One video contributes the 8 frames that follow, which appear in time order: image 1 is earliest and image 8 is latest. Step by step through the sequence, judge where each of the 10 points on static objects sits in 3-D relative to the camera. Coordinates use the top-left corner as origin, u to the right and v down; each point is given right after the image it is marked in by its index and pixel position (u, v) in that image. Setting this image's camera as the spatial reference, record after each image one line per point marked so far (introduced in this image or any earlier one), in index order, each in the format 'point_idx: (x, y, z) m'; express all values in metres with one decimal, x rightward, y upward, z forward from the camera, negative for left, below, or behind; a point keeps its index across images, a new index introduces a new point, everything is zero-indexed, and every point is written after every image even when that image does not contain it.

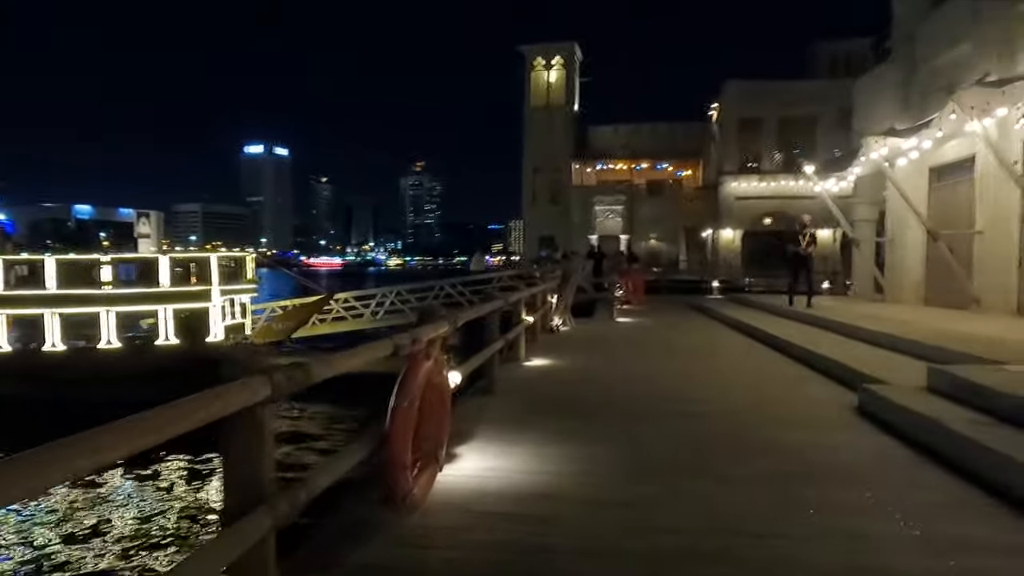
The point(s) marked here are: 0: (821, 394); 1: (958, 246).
0: (+3.2, -1.1, +6.9) m
1: (+8.6, +0.8, +12.7) m
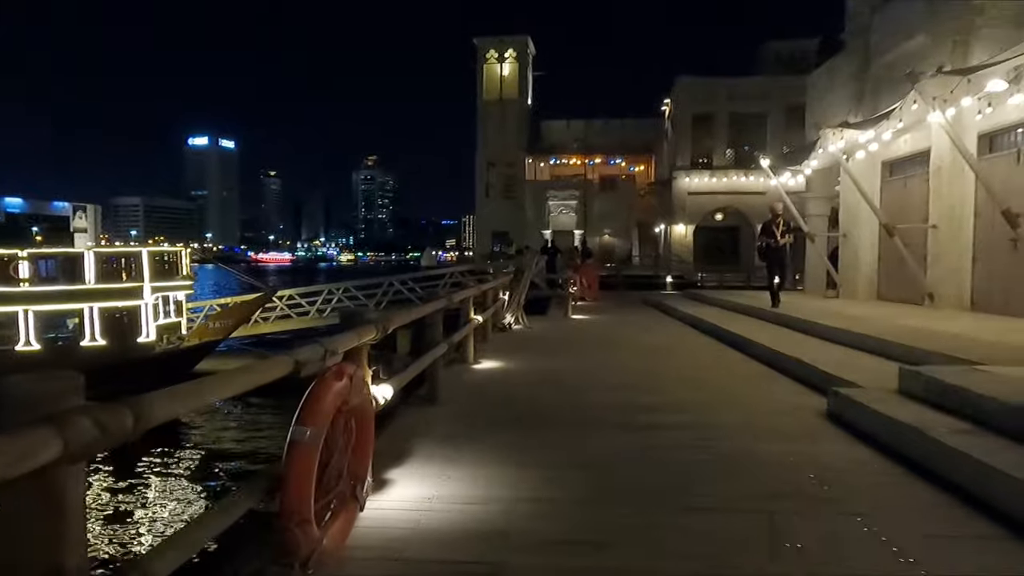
0: (+2.7, -1.1, +6.4) m
1: (+7.7, +0.9, +12.6) m
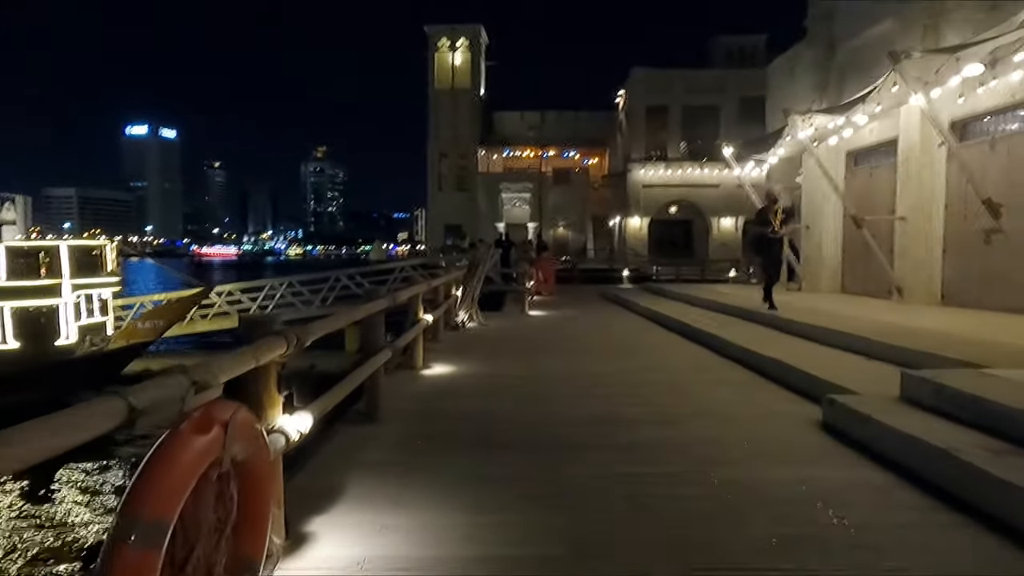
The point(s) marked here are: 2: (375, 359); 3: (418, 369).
0: (+2.3, -1.0, +5.8) m
1: (+6.8, +1.0, +12.3) m
2: (-1.0, -0.5, +5.2) m
3: (-1.1, -0.9, +7.6) m
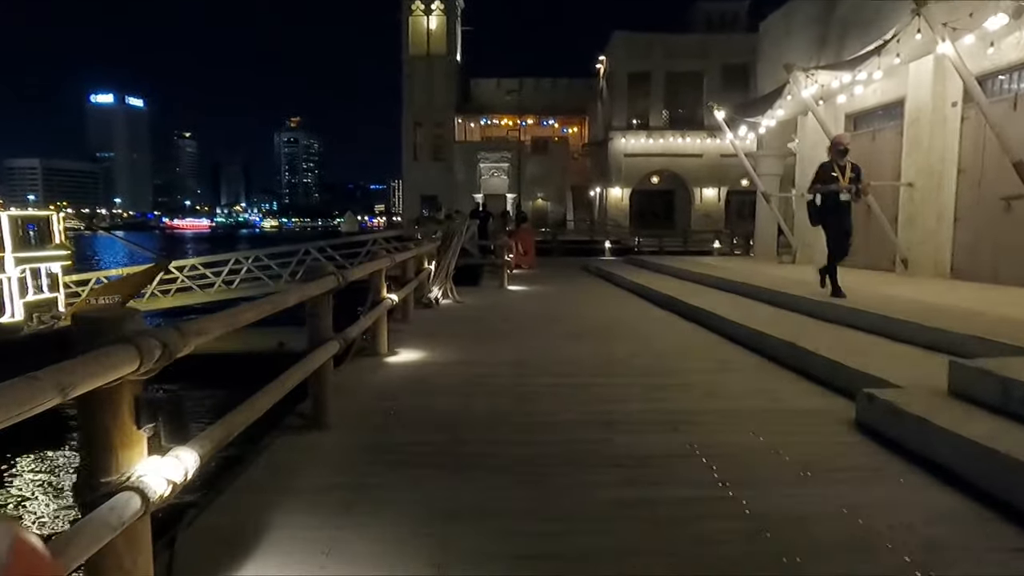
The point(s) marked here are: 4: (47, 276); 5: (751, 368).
0: (+2.1, -0.8, +4.9) m
1: (+6.4, +1.5, +11.5) m
2: (-1.2, -0.4, +4.2) m
3: (-1.3, -0.7, +6.7) m
4: (-13.9, +0.4, +19.8) m
5: (+2.1, -0.7, +5.9) m
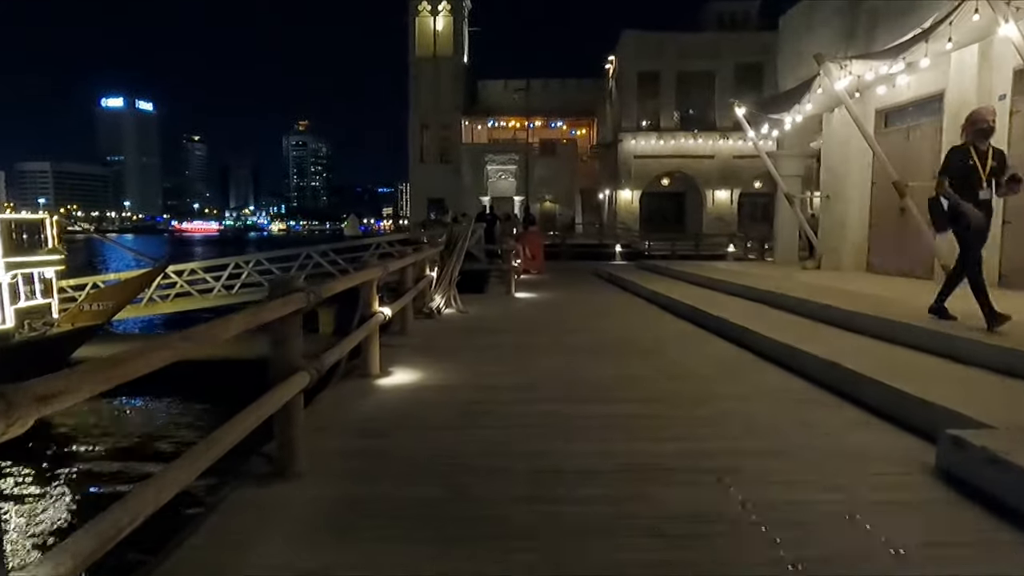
0: (+2.2, -0.9, +4.1) m
1: (+6.6, +1.4, +10.7) m
2: (-1.2, -0.5, +3.4) m
3: (-1.2, -0.8, +5.9) m
4: (-13.7, +0.2, +19.2) m
5: (+2.2, -0.8, +5.2) m
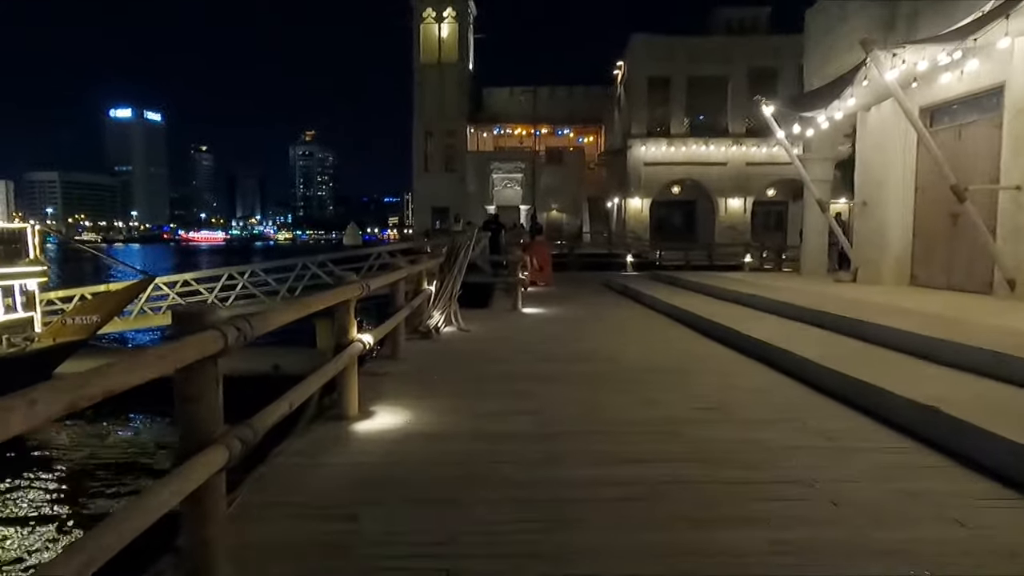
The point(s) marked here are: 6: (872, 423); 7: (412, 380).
0: (+2.2, -1.1, +3.0) m
1: (+6.7, +1.1, +9.5) m
2: (-1.1, -0.6, +2.3) m
3: (-1.2, -1.0, +4.8) m
4: (-13.5, -0.1, +18.3) m
5: (+2.3, -1.0, +4.0) m
6: (+2.5, -0.9, +4.8) m
7: (-1.0, -0.9, +6.3) m
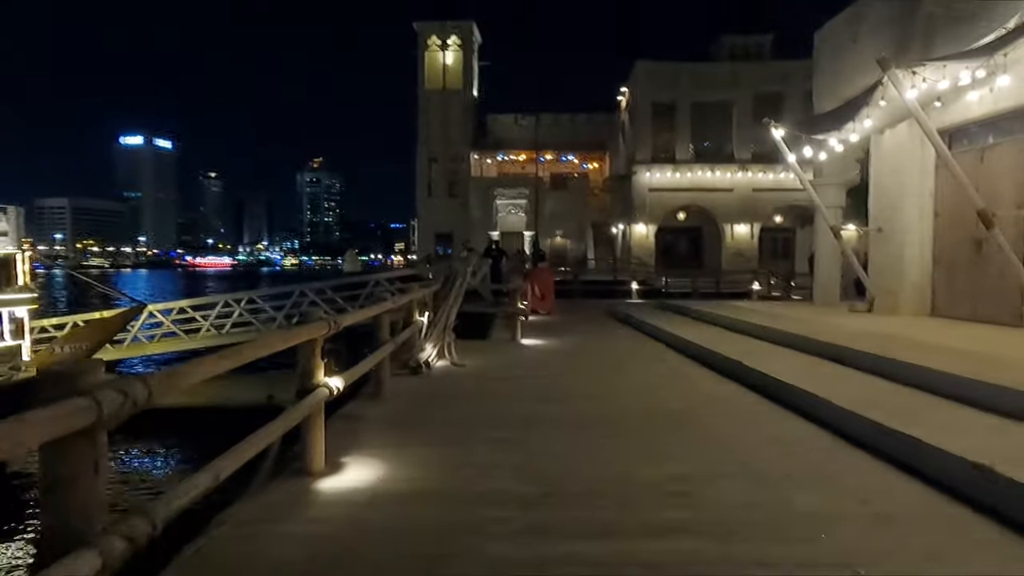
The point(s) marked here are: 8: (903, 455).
0: (+2.1, -1.3, +2.4) m
1: (+6.6, +0.7, +9.0) m
2: (-1.2, -0.8, +1.8) m
3: (-1.3, -1.2, +4.2) m
4: (-13.5, -0.9, +17.8) m
5: (+2.2, -1.2, +3.4) m
6: (+2.5, -1.2, +4.1) m
7: (-1.0, -1.2, +5.7) m
8: (+2.6, -1.1, +4.5) m
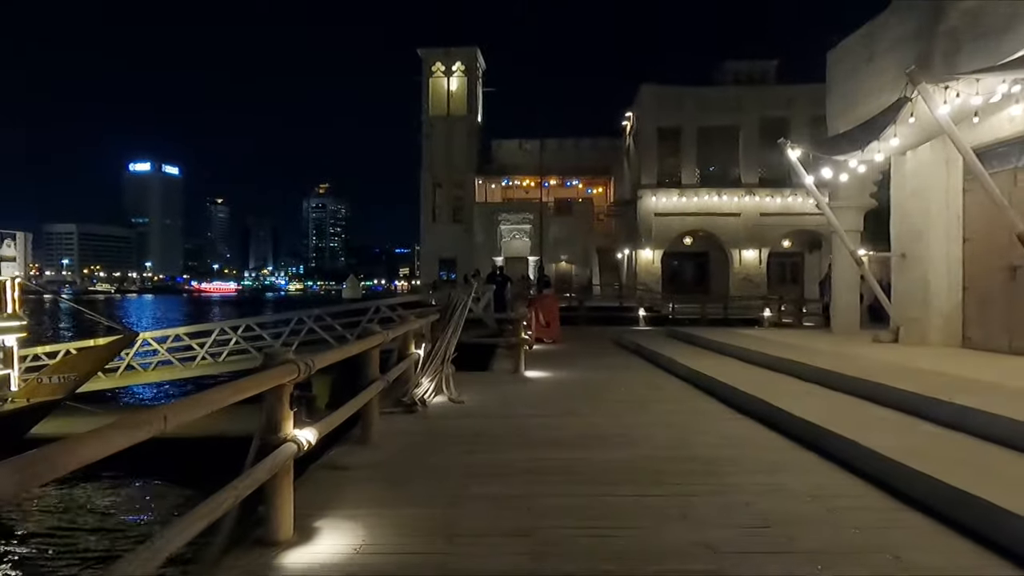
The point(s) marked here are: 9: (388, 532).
0: (+2.1, -1.4, +1.7) m
1: (+6.6, +0.3, +8.3) m
2: (-1.2, -0.9, +1.2) m
3: (-1.3, -1.4, +3.6) m
4: (-13.4, -1.6, +17.3) m
5: (+2.2, -1.4, +2.8) m
6: (+2.5, -1.4, +3.5) m
7: (-1.0, -1.4, +5.1) m
8: (+2.6, -1.3, +3.8) m
9: (-0.9, -1.4, +3.8) m
